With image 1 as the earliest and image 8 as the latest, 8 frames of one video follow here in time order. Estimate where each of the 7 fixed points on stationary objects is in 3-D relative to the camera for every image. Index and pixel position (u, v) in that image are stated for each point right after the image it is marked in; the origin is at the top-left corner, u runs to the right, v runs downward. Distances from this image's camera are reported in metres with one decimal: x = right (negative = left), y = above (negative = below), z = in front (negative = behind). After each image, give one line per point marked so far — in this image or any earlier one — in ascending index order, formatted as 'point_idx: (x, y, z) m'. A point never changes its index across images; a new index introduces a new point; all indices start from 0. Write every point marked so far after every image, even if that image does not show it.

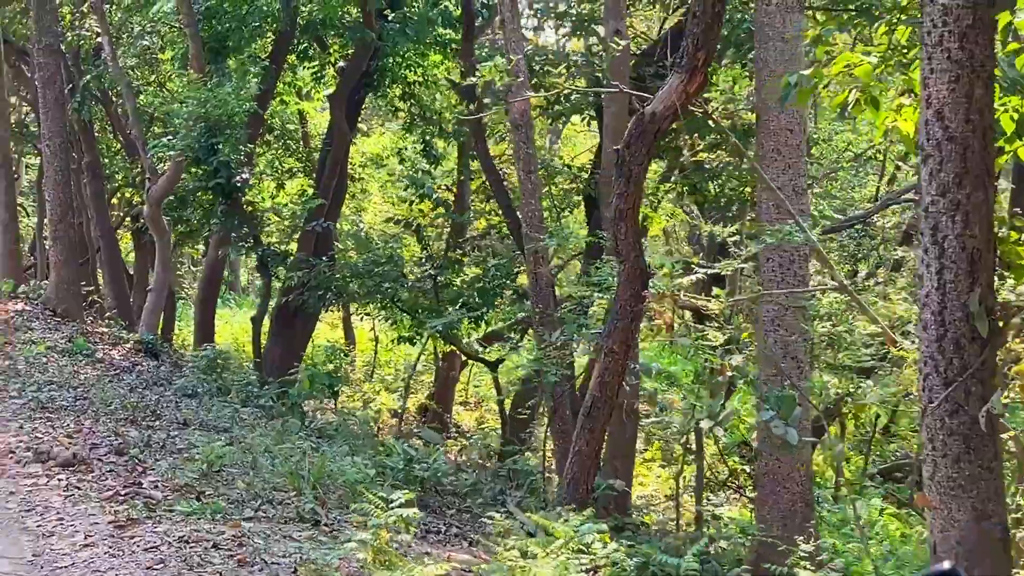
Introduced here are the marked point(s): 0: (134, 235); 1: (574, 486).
0: (-4.3, +0.6, +17.6) m
1: (+0.3, -1.0, +7.6) m
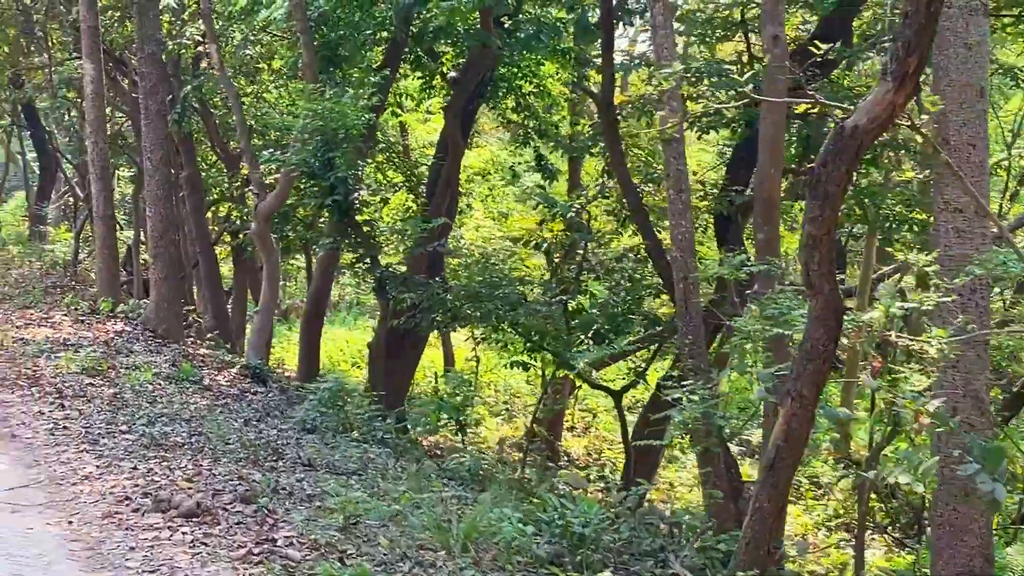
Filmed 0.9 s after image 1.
0: (-3.1, +0.4, +17.0) m
1: (+1.1, -1.2, +6.8) m
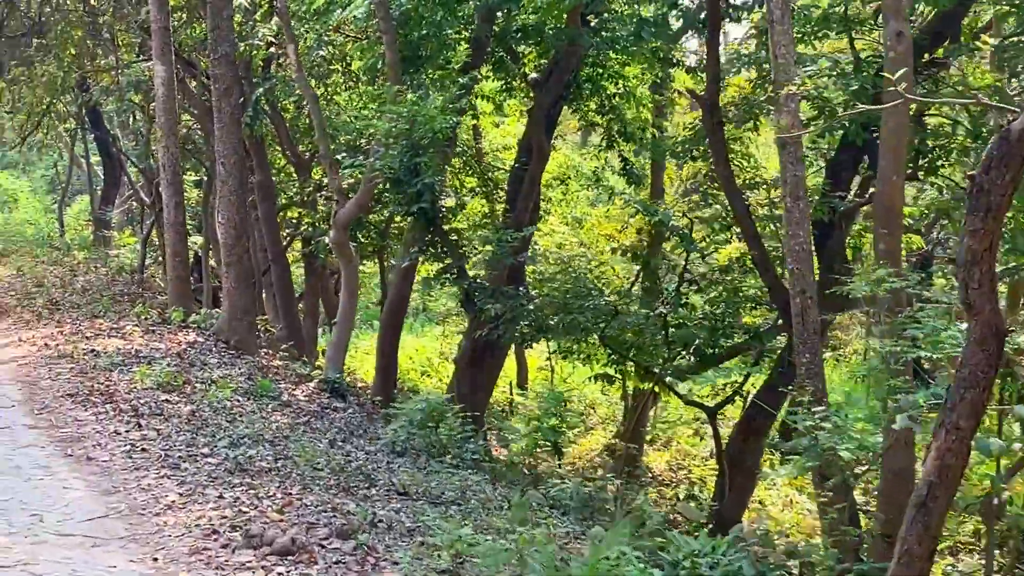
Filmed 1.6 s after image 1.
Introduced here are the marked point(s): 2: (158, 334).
0: (-2.2, +0.3, +16.5) m
1: (+1.6, -1.2, +6.2) m
2: (-3.0, -0.4, +13.0) m
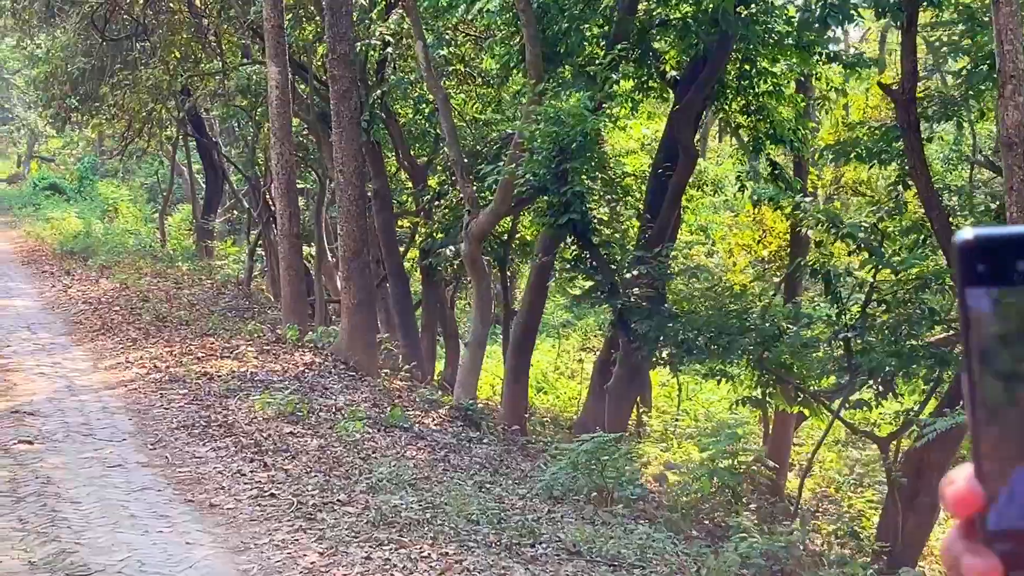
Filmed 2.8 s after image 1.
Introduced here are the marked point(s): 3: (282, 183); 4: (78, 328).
0: (-0.9, +0.2, +15.6) m
1: (+2.3, -1.3, +5.0) m
2: (-1.9, -0.5, +12.1) m
3: (-2.0, +0.9, +13.0) m
4: (-4.0, -0.4, +13.9) m
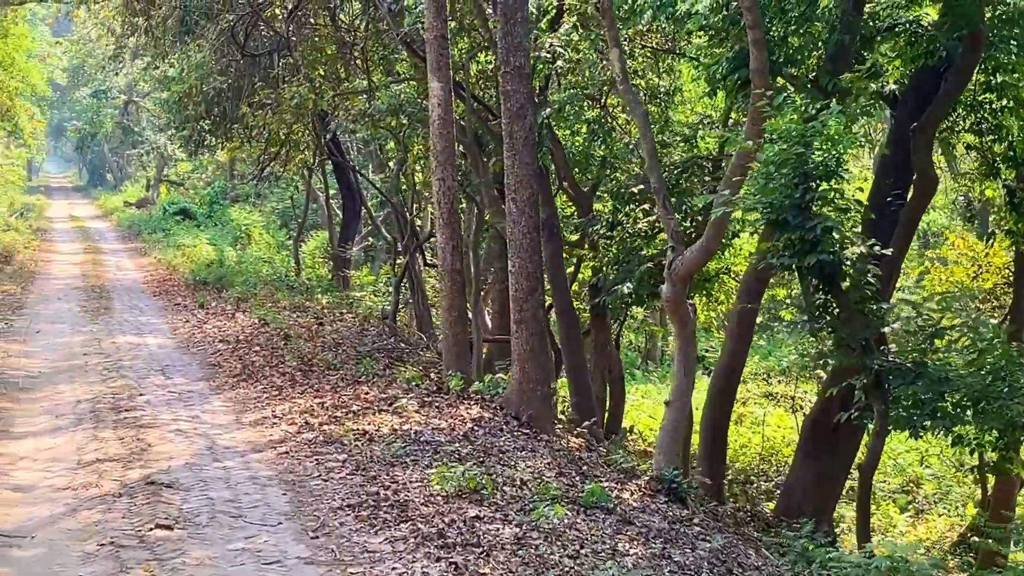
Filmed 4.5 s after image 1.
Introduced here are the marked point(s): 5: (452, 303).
0: (+0.7, -0.2, +14.0) m
1: (+3.1, -1.6, +3.3) m
2: (-0.5, -0.8, +10.7) m
3: (-0.5, +0.6, +11.6) m
4: (-2.4, -0.7, +12.6) m
5: (-0.5, -0.1, +11.8) m
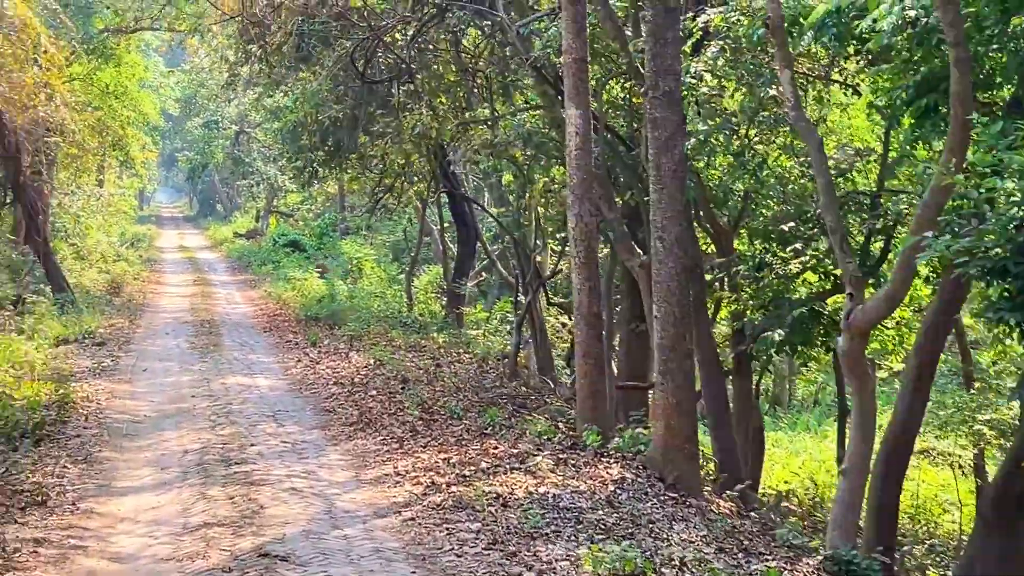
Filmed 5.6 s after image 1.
0: (+1.9, -0.6, +13.0) m
1: (+3.5, -1.7, +2.0) m
2: (+0.4, -1.1, +9.7) m
3: (+0.5, +0.2, +10.6) m
4: (-1.4, -1.0, +11.7) m
5: (+0.5, -0.4, +10.8) m
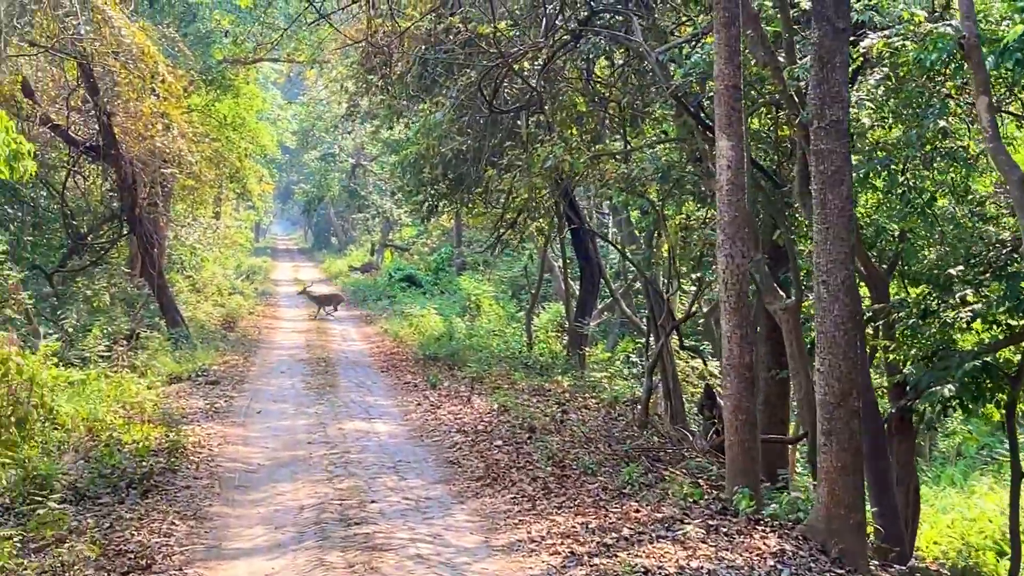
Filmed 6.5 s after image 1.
0: (+3.0, -1.0, +11.9) m
1: (+3.8, -1.9, +0.9) m
2: (+1.2, -1.4, +8.7) m
3: (+1.4, -0.1, +9.7) m
4: (-0.4, -1.3, +10.9) m
5: (+1.5, -0.7, +9.8) m
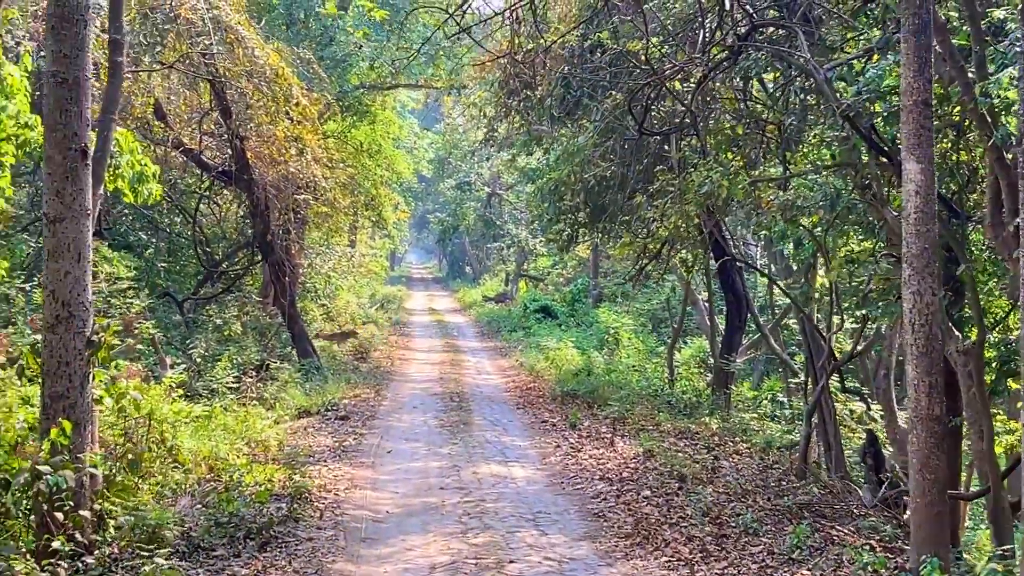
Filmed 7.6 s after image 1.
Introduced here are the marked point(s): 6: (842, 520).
0: (+4.0, -1.3, +10.6) m
1: (+3.9, -2.0, -0.5) m
2: (+2.0, -1.6, +7.6) m
3: (+2.3, -0.3, +8.5) m
4: (+0.6, -1.6, +9.9) m
5: (+2.3, -1.0, +8.7) m
6: (+2.3, -1.6, +10.8) m
